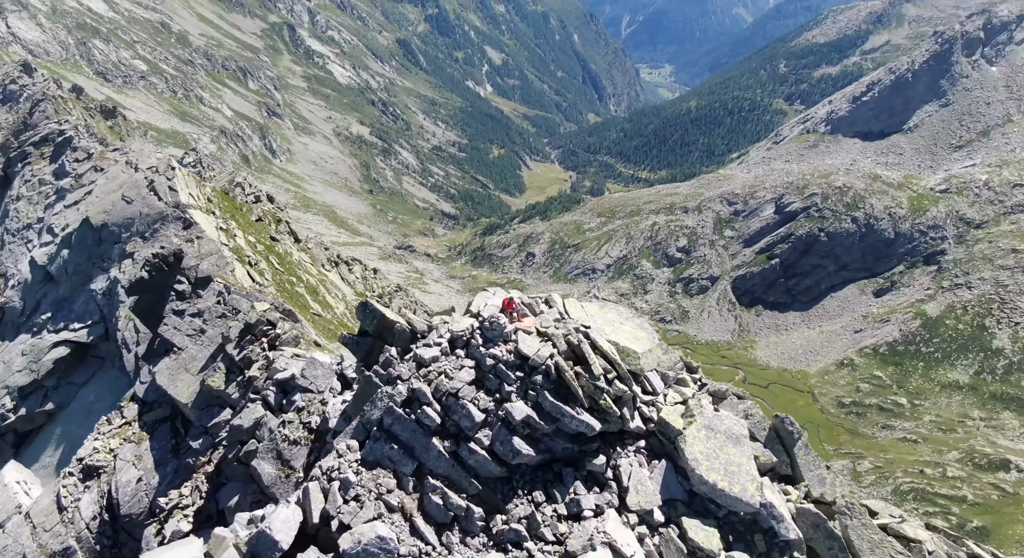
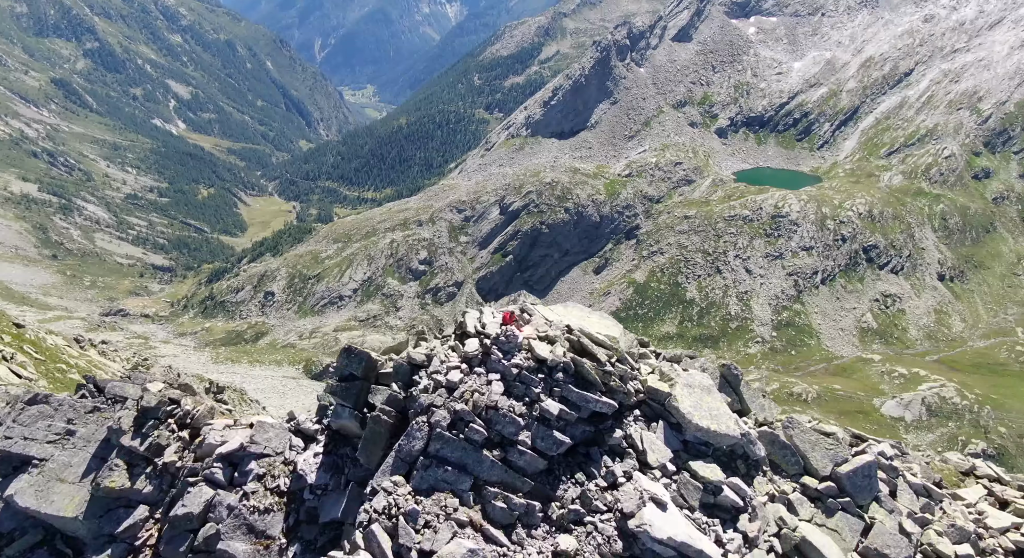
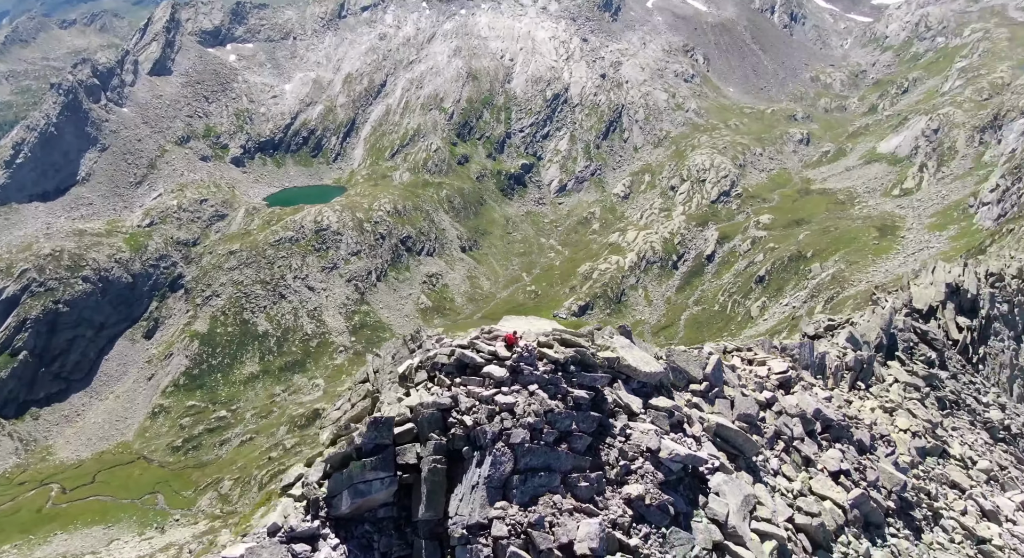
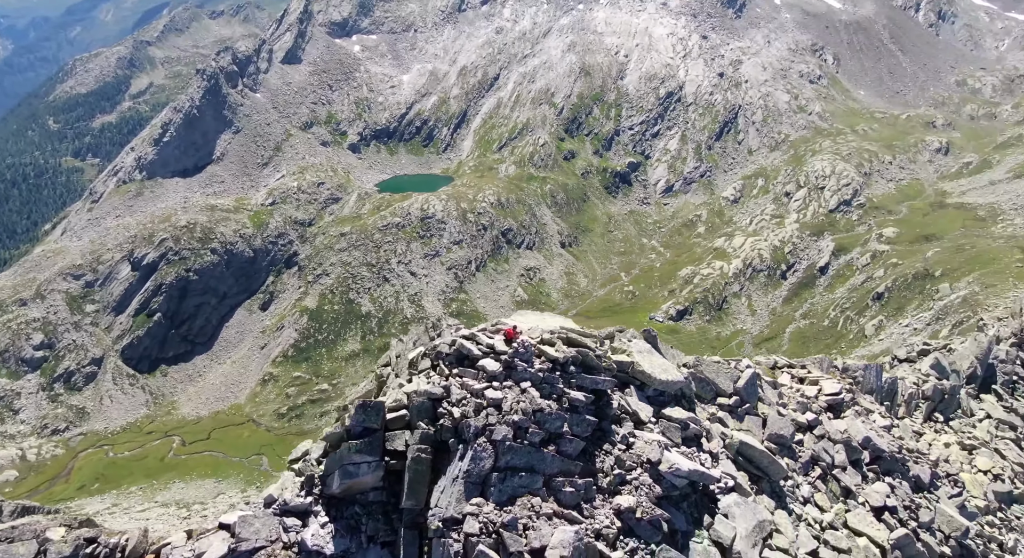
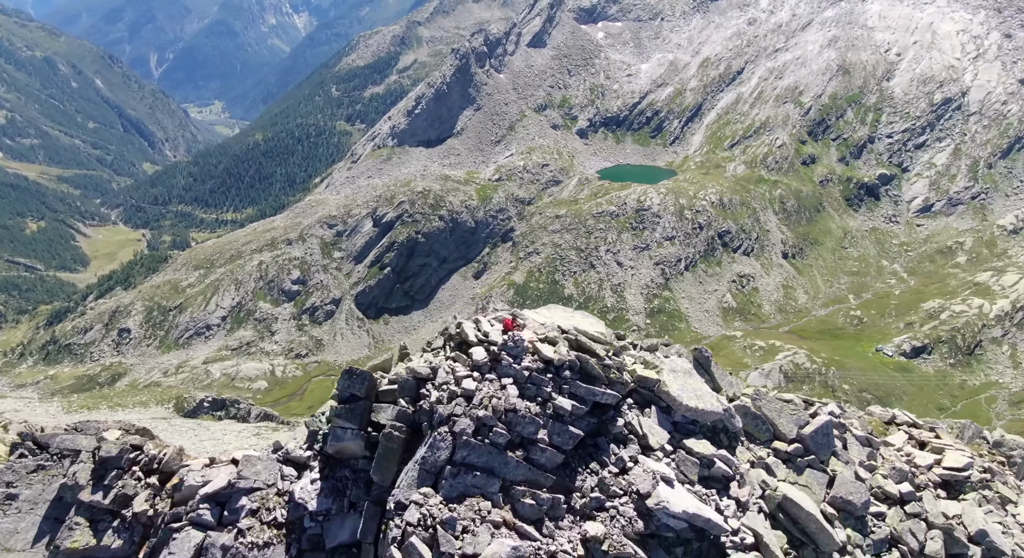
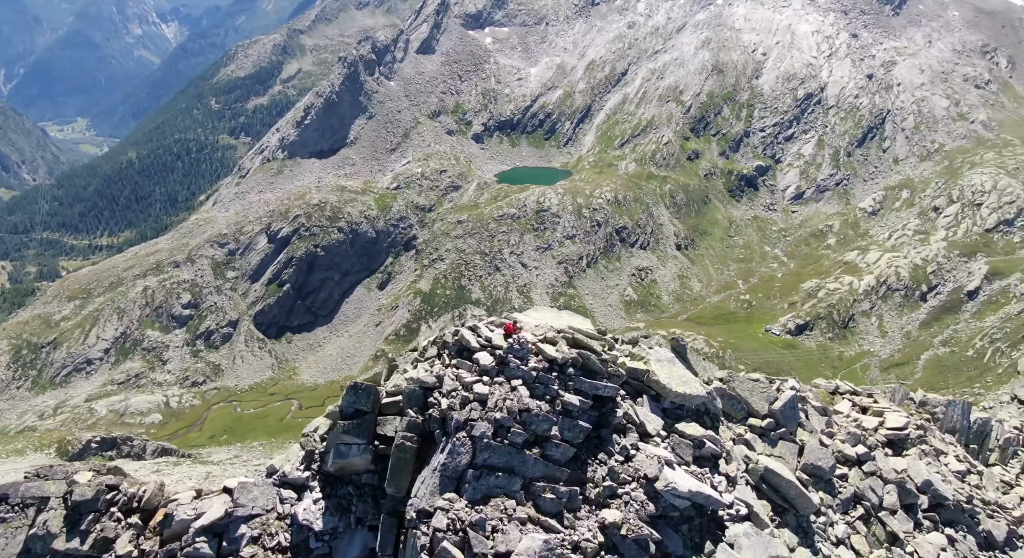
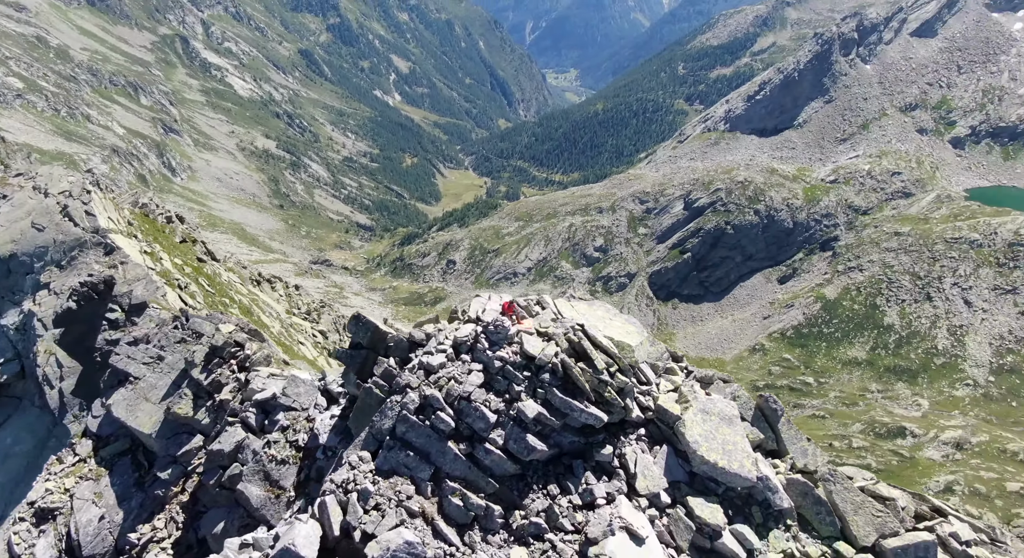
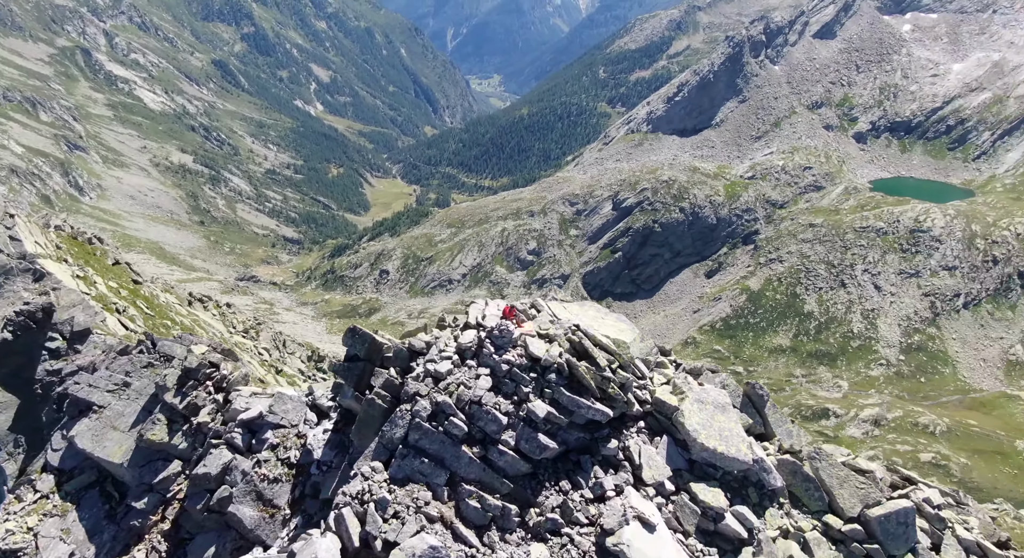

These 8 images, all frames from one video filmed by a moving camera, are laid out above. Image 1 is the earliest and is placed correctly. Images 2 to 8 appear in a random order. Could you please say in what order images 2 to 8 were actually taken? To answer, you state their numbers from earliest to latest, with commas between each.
7, 8, 2, 5, 6, 4, 3
